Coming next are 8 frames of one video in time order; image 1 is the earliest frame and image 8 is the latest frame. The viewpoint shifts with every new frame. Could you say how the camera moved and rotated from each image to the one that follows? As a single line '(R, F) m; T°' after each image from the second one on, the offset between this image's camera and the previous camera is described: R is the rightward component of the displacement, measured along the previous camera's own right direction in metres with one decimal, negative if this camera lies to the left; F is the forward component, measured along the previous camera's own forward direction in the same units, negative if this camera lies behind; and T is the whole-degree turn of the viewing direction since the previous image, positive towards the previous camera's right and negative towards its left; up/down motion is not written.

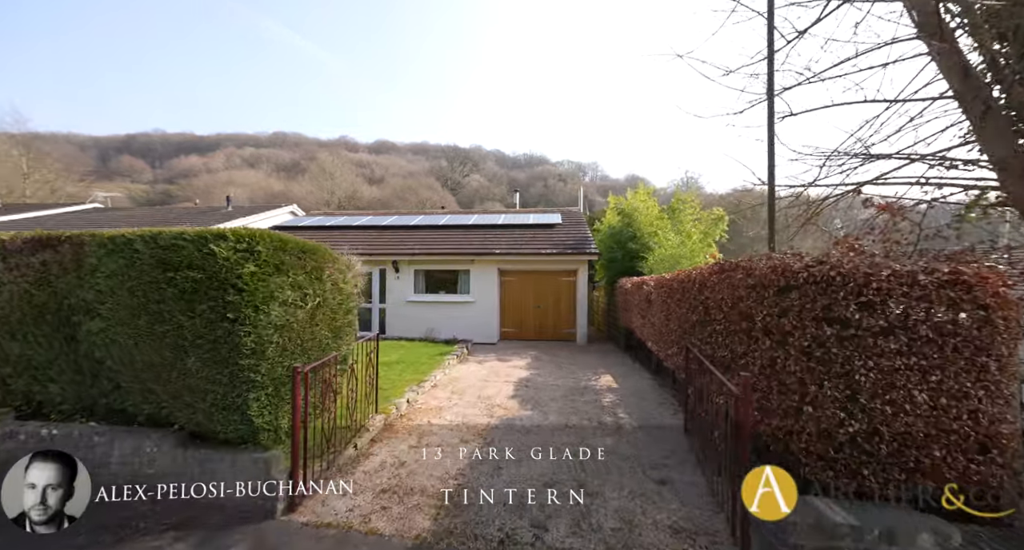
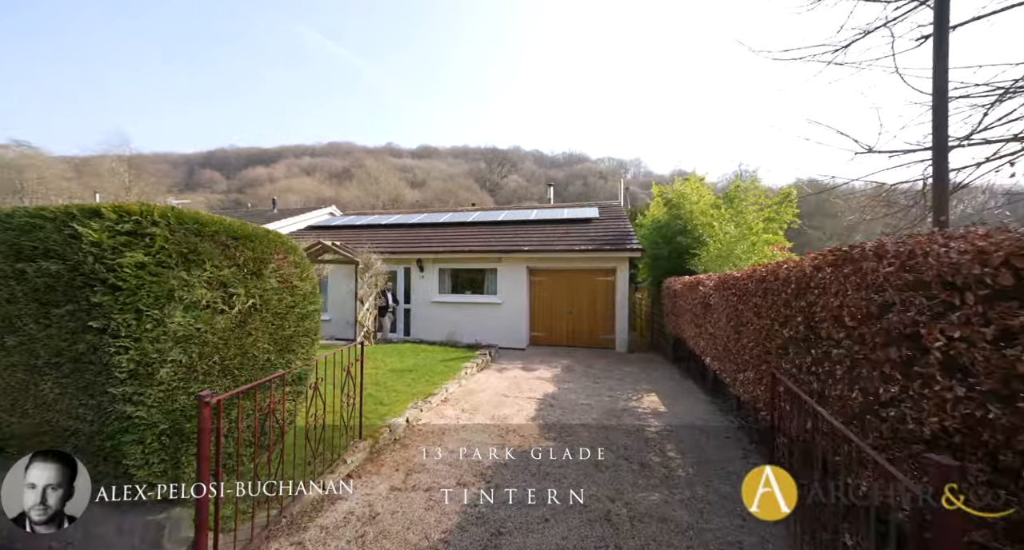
(+0.3, +1.2) m; -6°
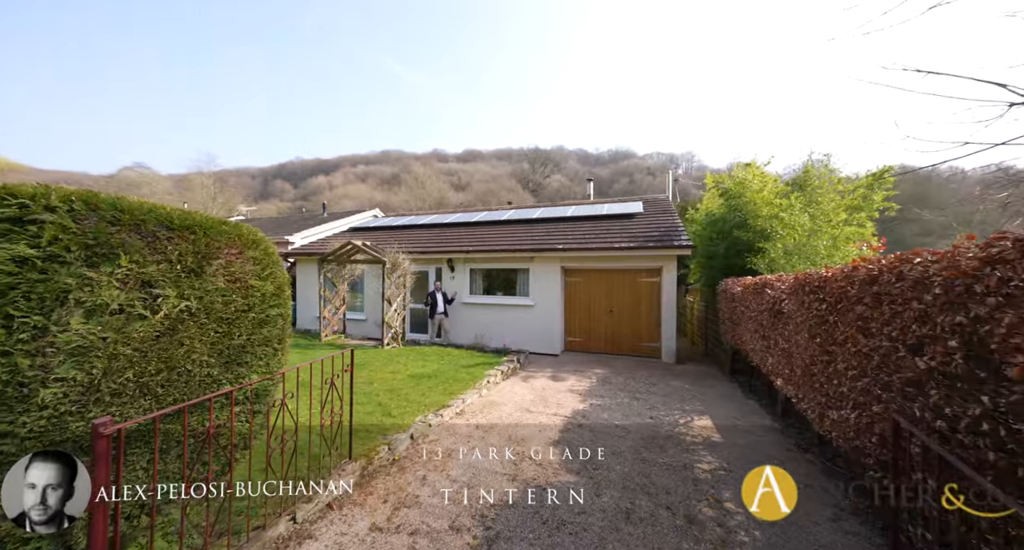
(+0.3, +0.8) m; -7°
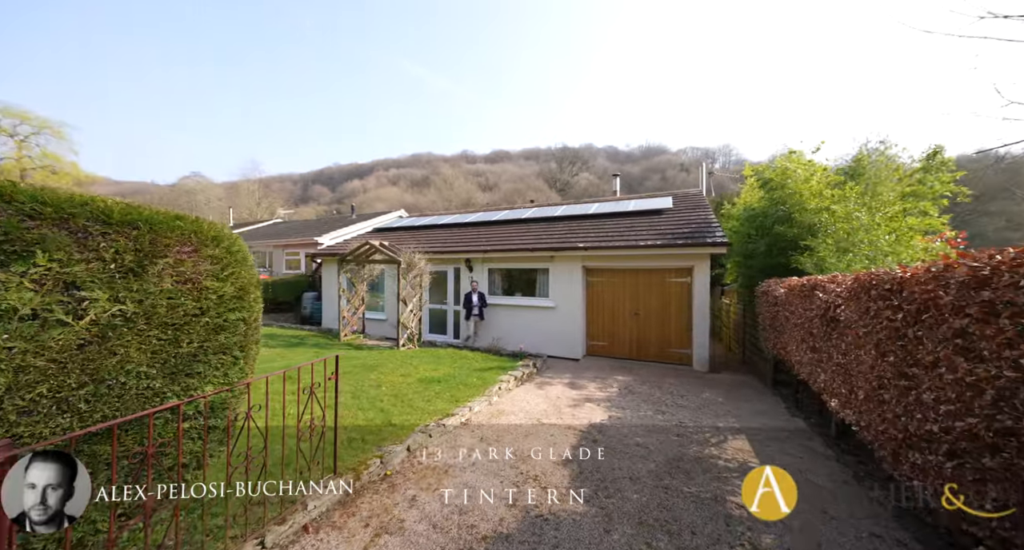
(+0.3, +0.5) m; -4°
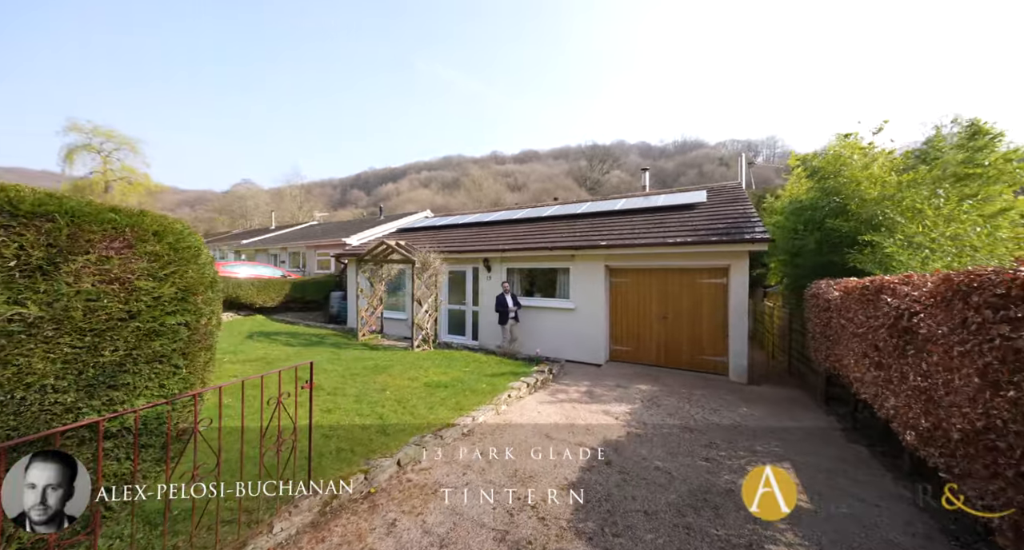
(+0.3, +0.5) m; -5°
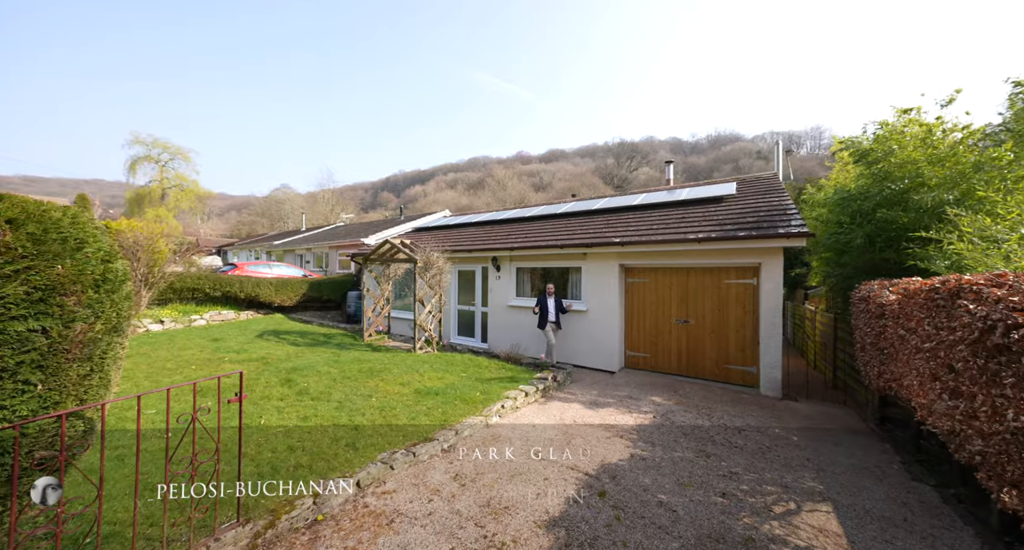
(+0.5, +0.6) m; -4°
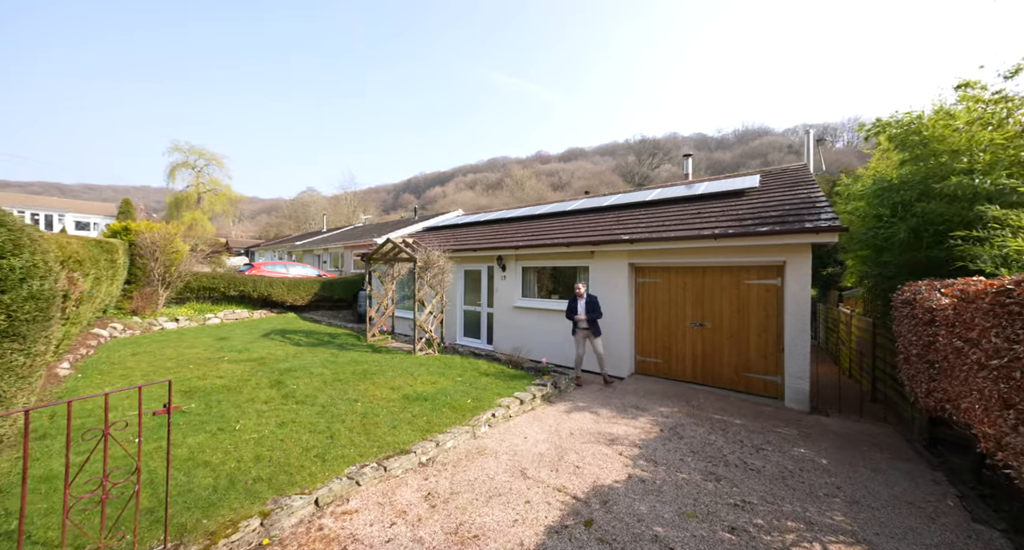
(+0.4, +0.4) m; -3°
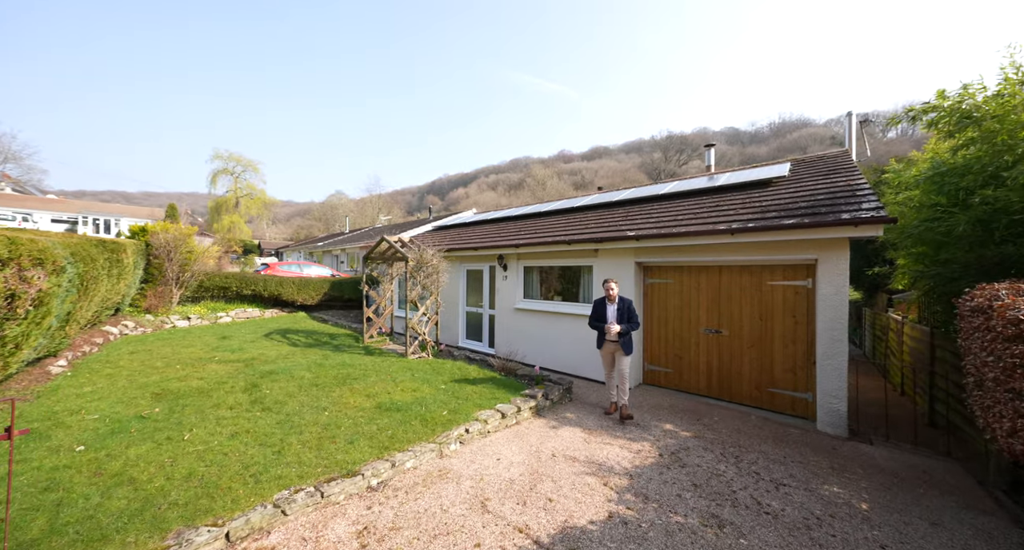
(+0.6, +0.6) m; -4°
